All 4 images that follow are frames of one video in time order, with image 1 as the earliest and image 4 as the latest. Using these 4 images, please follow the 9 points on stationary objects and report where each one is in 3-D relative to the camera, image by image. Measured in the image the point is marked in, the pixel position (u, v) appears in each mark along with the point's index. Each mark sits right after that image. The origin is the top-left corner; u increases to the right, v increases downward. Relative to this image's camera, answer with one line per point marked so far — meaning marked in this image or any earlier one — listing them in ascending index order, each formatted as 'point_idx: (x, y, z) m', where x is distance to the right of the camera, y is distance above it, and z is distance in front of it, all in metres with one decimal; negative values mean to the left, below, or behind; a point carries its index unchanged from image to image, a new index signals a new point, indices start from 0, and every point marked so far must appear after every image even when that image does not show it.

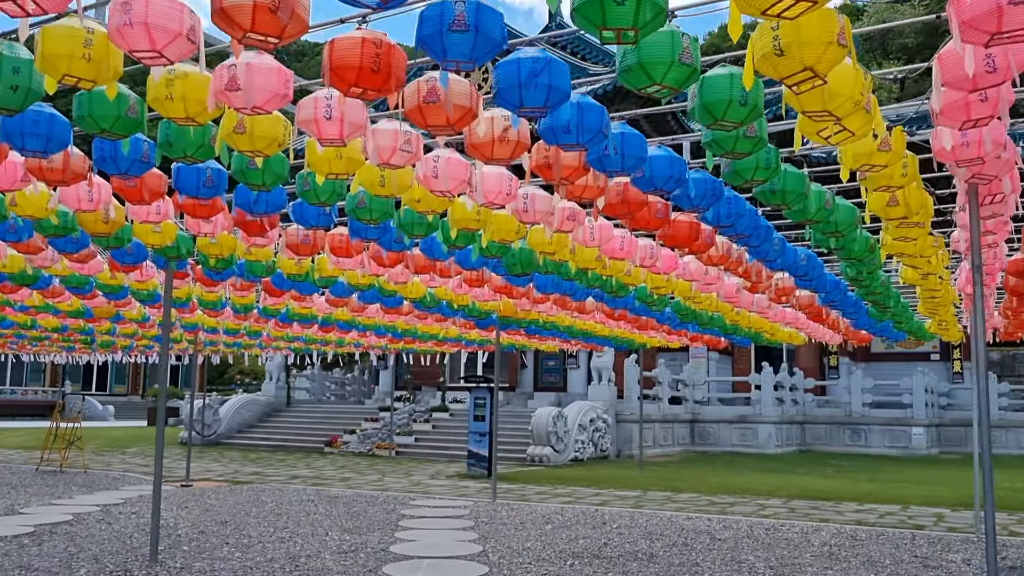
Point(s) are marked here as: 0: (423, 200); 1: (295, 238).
0: (-0.6, +0.6, +6.8) m
1: (-1.7, +0.4, +8.4) m
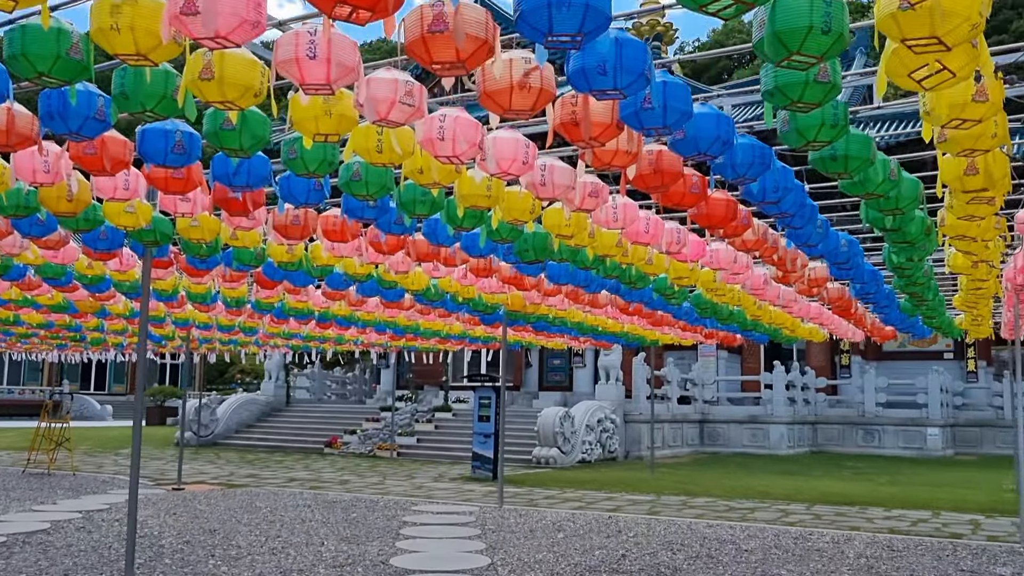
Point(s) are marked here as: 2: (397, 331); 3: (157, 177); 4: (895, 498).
0: (-0.5, +0.7, +5.9) m
1: (-1.6, +0.5, +7.6) m
2: (-2.0, -0.7, +18.2) m
3: (-2.1, +0.6, +6.2) m
4: (+6.3, -3.5, +17.7) m
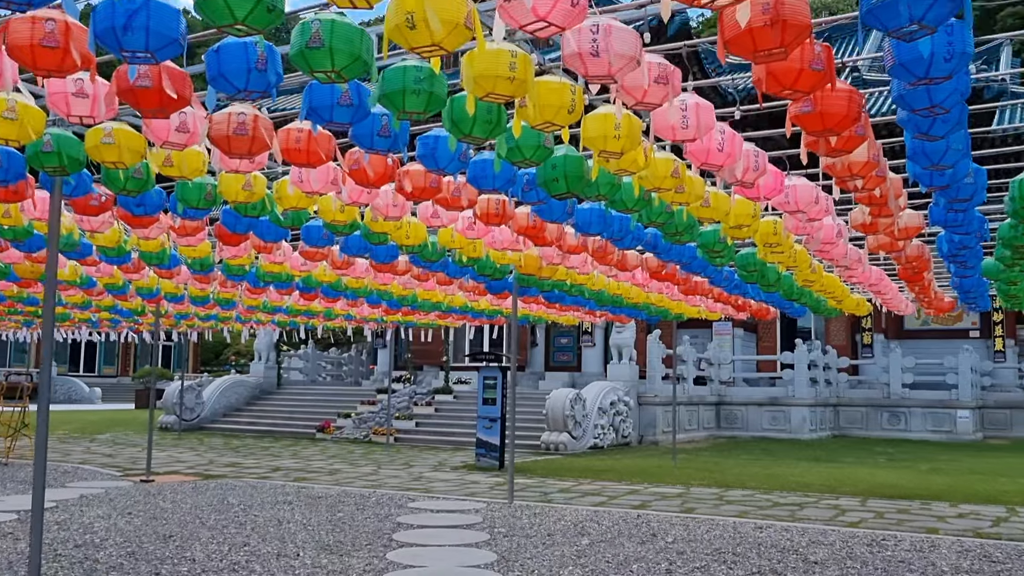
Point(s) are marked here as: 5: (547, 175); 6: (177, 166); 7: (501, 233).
0: (-0.3, +1.0, +3.8) m
1: (-1.5, +0.8, +5.5) m
2: (-1.8, -0.2, +16.1) m
3: (-1.9, +0.9, +4.1) m
4: (+6.4, -3.0, +15.7) m
5: (+0.2, +0.7, +6.4) m
6: (-2.0, +0.7, +6.4) m
7: (-0.1, +0.5, +9.2) m
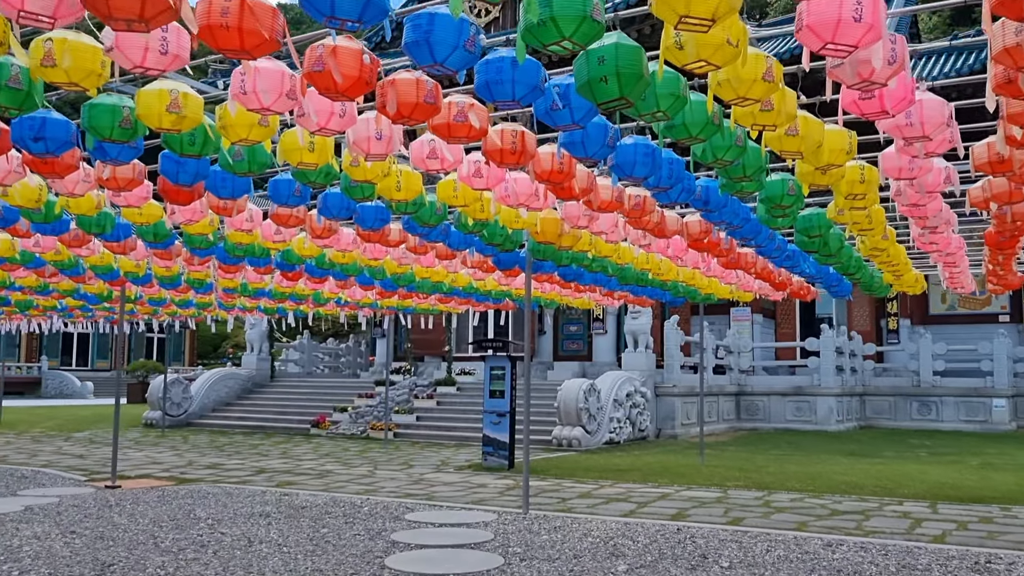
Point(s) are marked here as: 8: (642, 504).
0: (-0.2, +1.1, +1.9) m
1: (-1.4, +1.0, +3.6) m
2: (-1.7, +0.1, +14.2) m
3: (-1.8, +1.1, +2.2) m
4: (+6.6, -2.6, +13.8) m
5: (+0.3, +0.9, +4.4) m
6: (-1.9, +0.9, +4.4) m
7: (0.0, +0.7, +7.3) m
8: (+1.4, -2.4, +11.7) m
